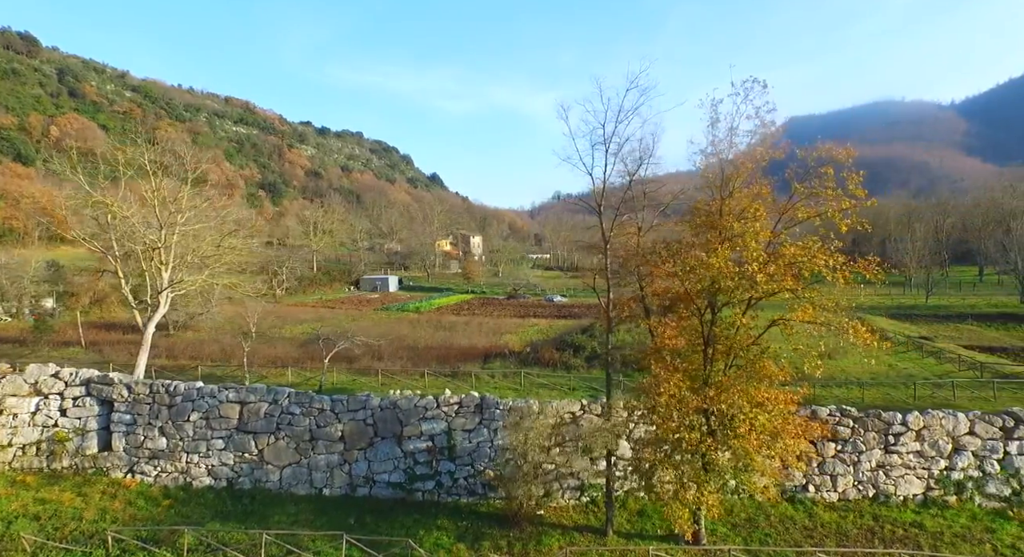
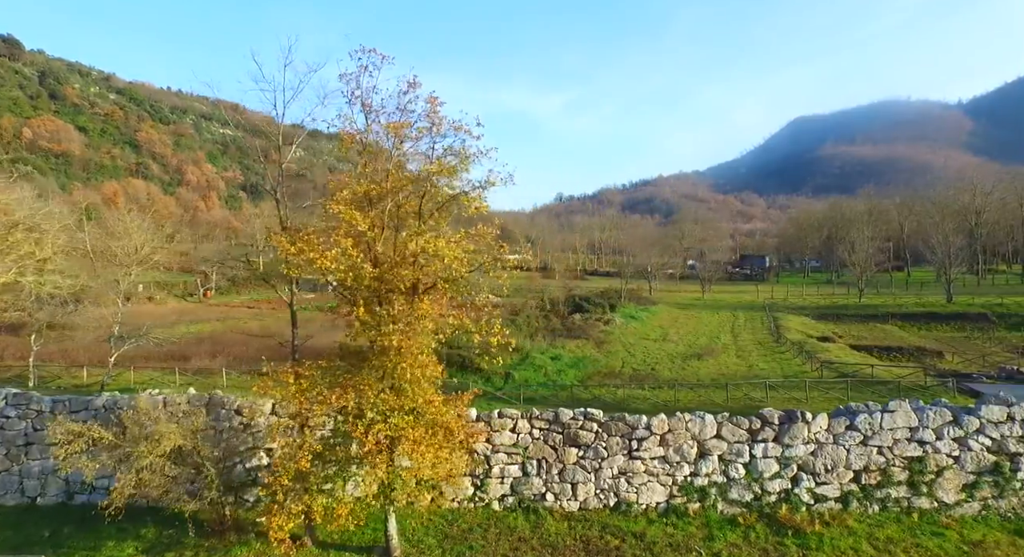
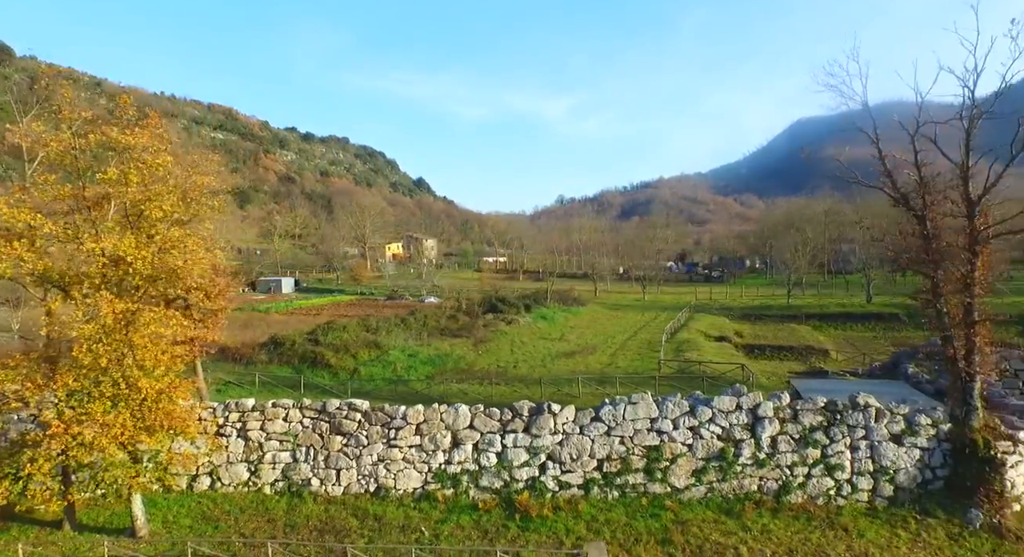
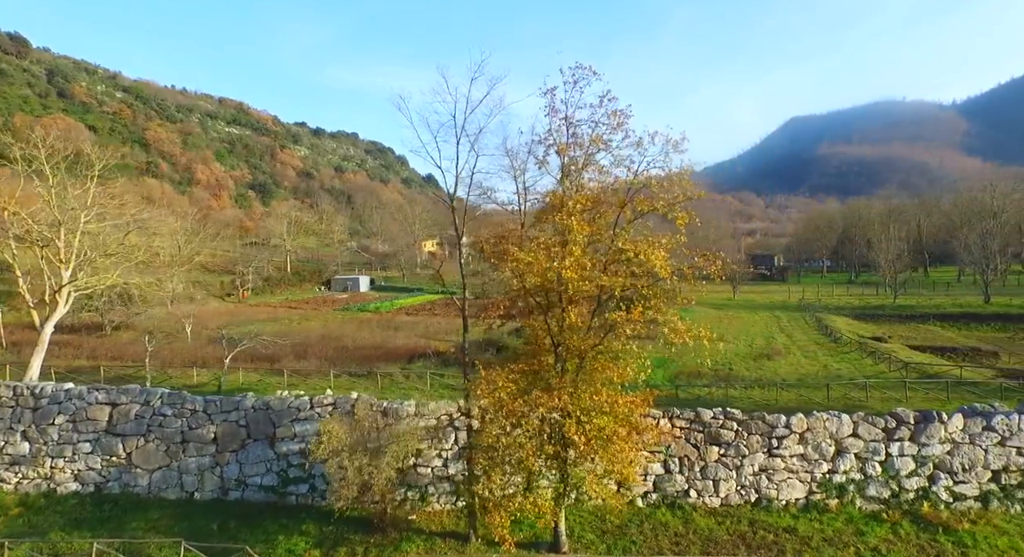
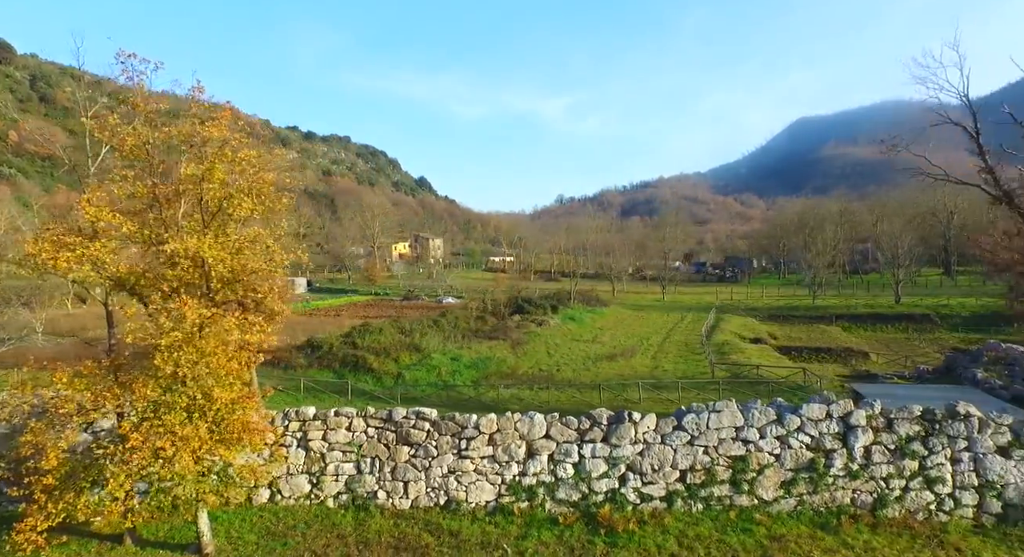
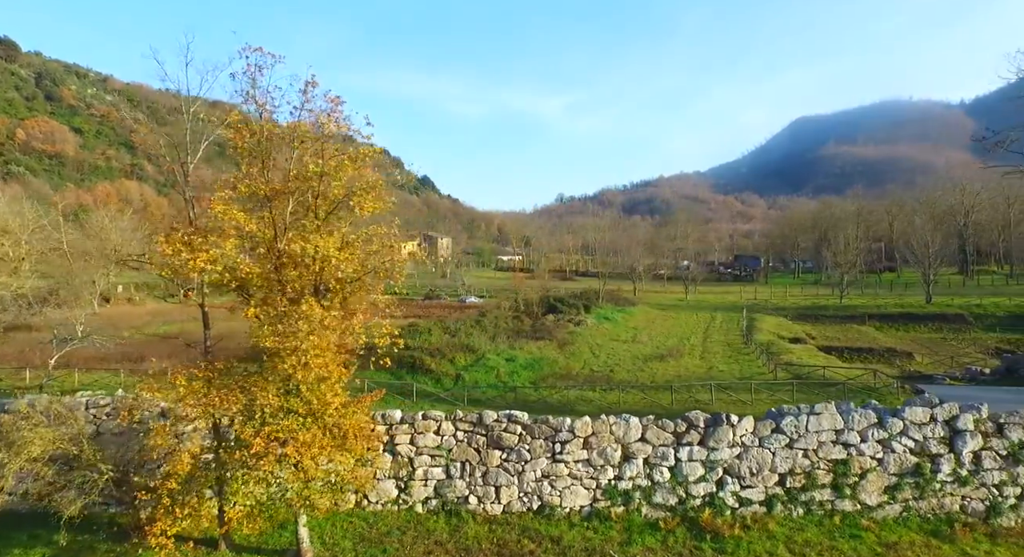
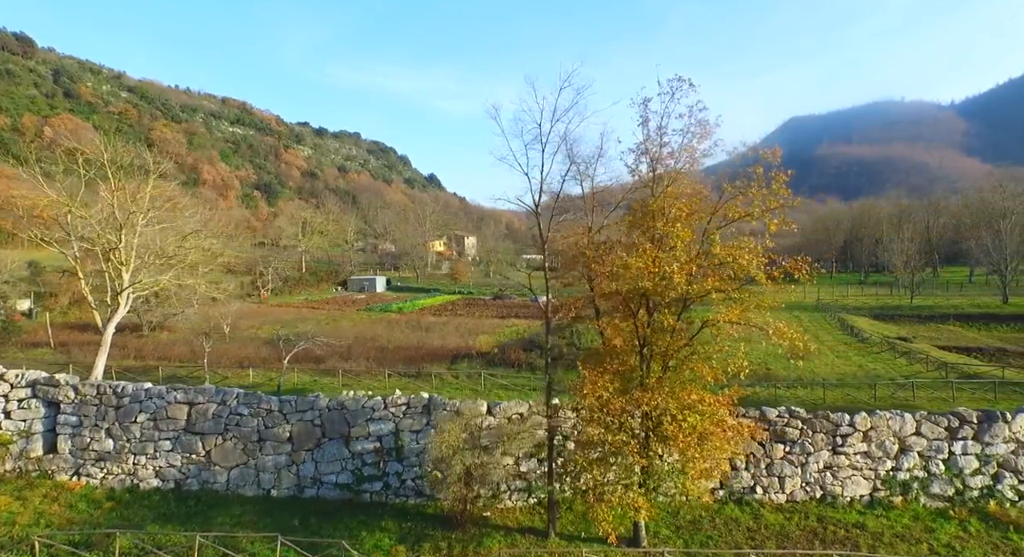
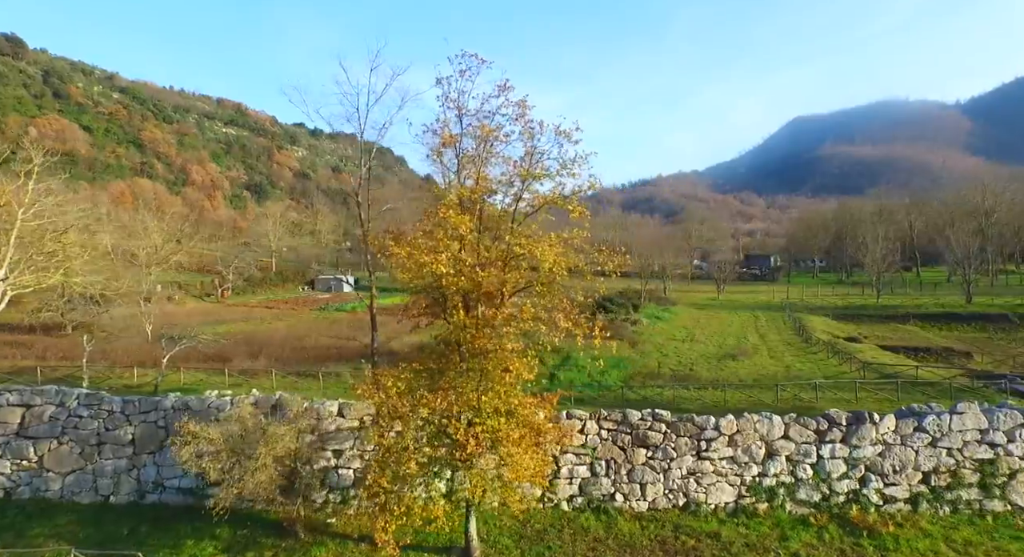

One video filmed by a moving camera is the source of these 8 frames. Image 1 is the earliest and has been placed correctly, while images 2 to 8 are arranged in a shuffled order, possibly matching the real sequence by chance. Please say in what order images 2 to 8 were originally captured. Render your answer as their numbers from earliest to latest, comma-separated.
7, 4, 8, 2, 6, 5, 3
